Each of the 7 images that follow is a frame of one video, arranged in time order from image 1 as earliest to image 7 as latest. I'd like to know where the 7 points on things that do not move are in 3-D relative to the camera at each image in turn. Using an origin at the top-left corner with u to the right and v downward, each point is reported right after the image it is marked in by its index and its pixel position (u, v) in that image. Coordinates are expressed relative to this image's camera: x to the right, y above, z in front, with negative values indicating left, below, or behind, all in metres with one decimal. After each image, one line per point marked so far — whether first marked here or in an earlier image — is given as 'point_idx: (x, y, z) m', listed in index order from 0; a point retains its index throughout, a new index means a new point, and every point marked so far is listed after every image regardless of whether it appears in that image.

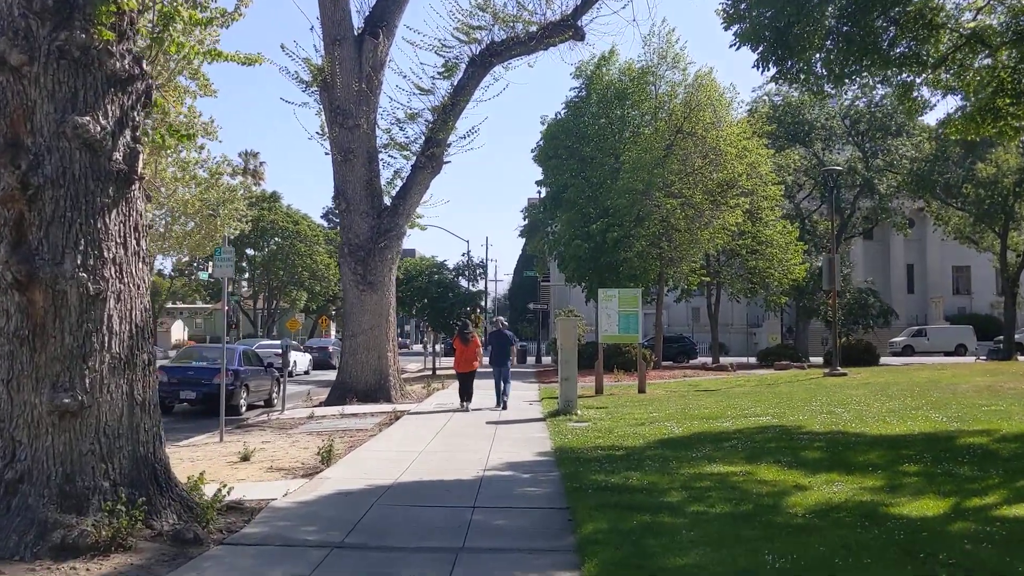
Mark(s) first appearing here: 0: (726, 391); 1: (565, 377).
0: (+4.7, -2.3, +19.7) m
1: (+0.9, -1.5, +15.1) m
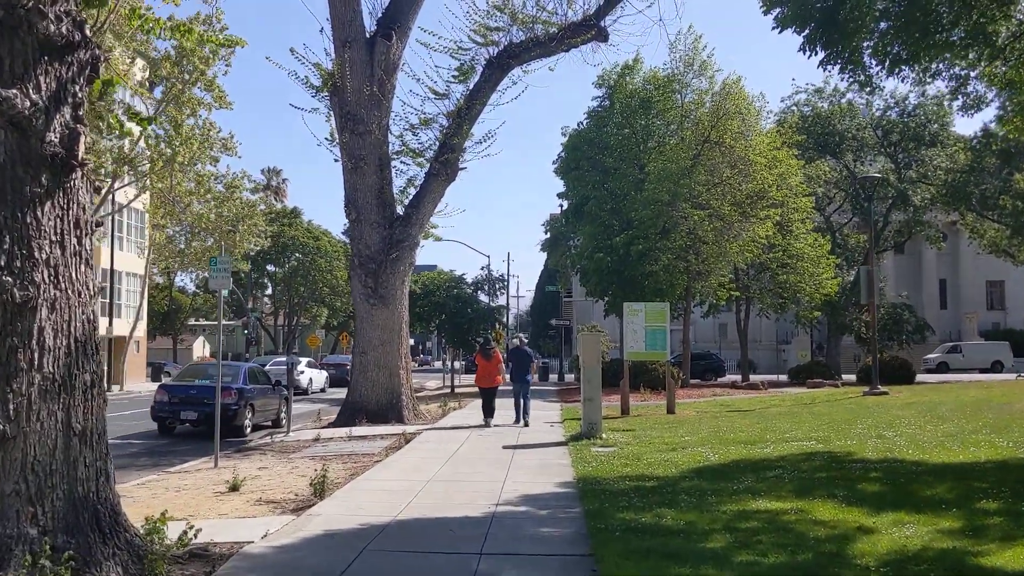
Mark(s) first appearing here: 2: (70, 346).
0: (+5.2, -2.6, +18.4) m
1: (+1.2, -1.8, +14.0) m
2: (-2.6, -0.3, +5.2) m
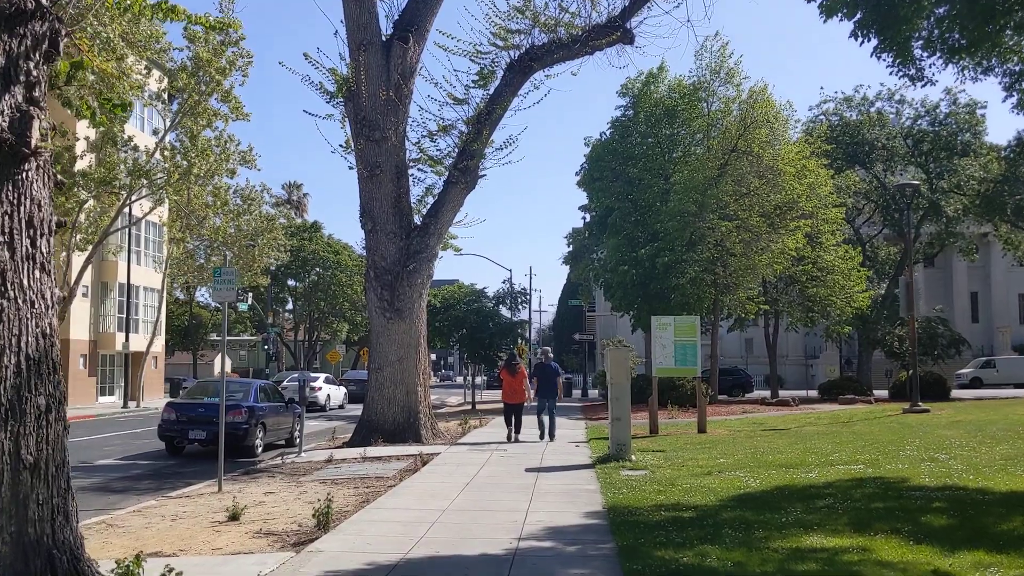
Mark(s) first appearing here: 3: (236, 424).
0: (+5.6, -2.8, +17.5) m
1: (+1.5, -1.9, +13.2) m
2: (-2.5, -0.4, +4.5) m
3: (-5.0, -2.5, +16.1) m
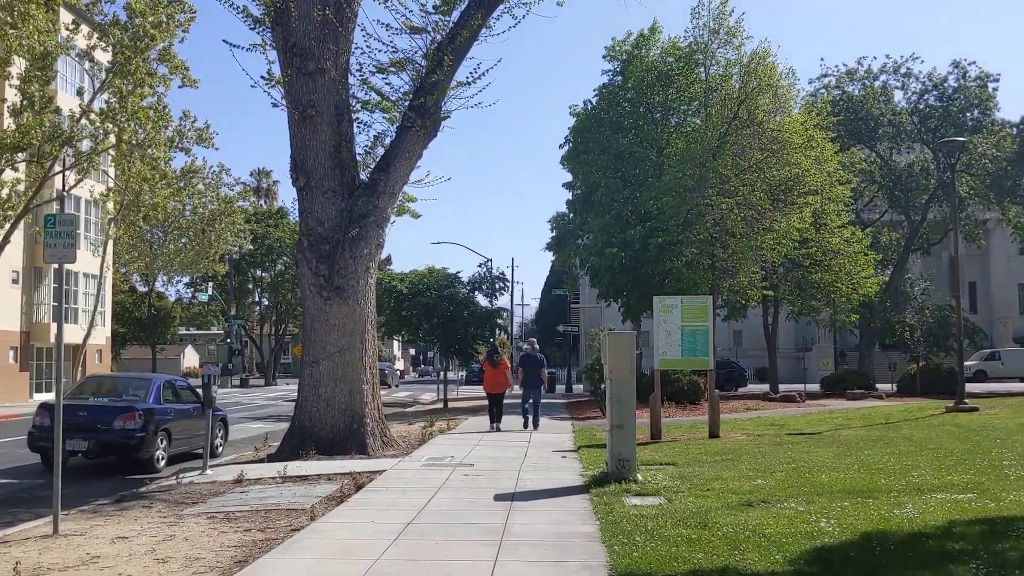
0: (+5.1, -2.4, +14.2) m
1: (+1.2, -1.5, +9.8) m
2: (-2.7, 0.0, +1.0) m
3: (-5.4, -2.0, +12.6) m
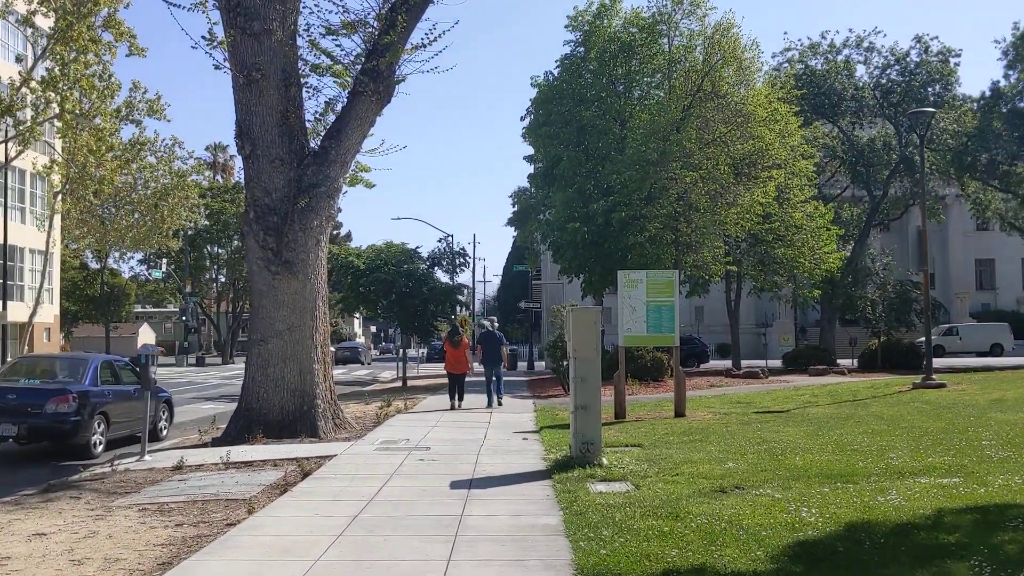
0: (+4.5, -2.0, +13.8) m
1: (+0.7, -1.2, +9.2) m
2: (-2.8, 0.0, +0.3) m
3: (-6.0, -1.7, +11.8) m
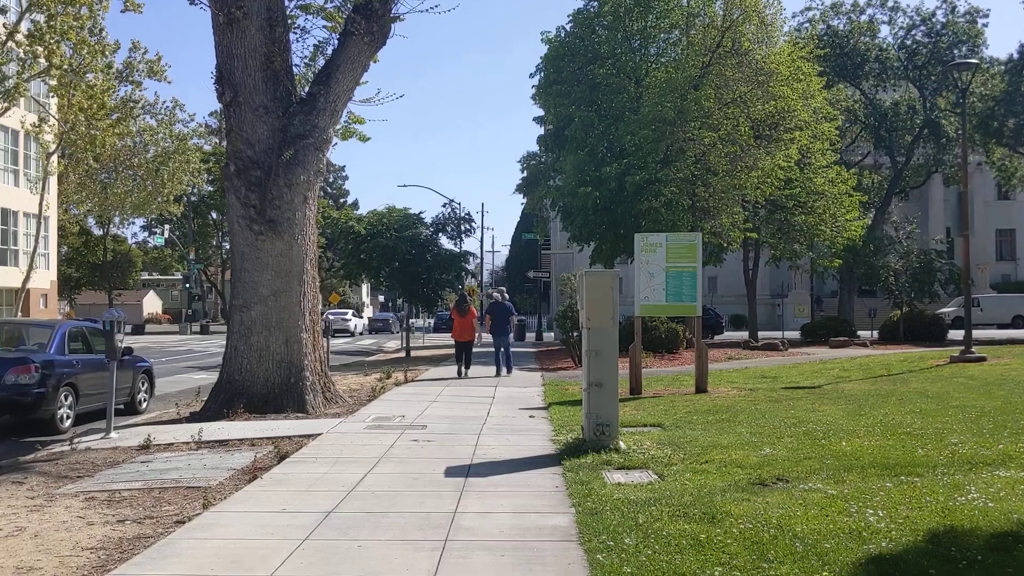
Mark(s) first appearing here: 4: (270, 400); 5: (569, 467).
0: (+4.6, -1.5, +12.7) m
1: (+0.8, -0.9, +8.1) m
2: (-2.8, +0.1, -0.9) m
3: (-5.9, -1.2, +10.7) m
4: (-3.2, -1.5, +11.7) m
5: (+0.5, -1.5, +7.5) m
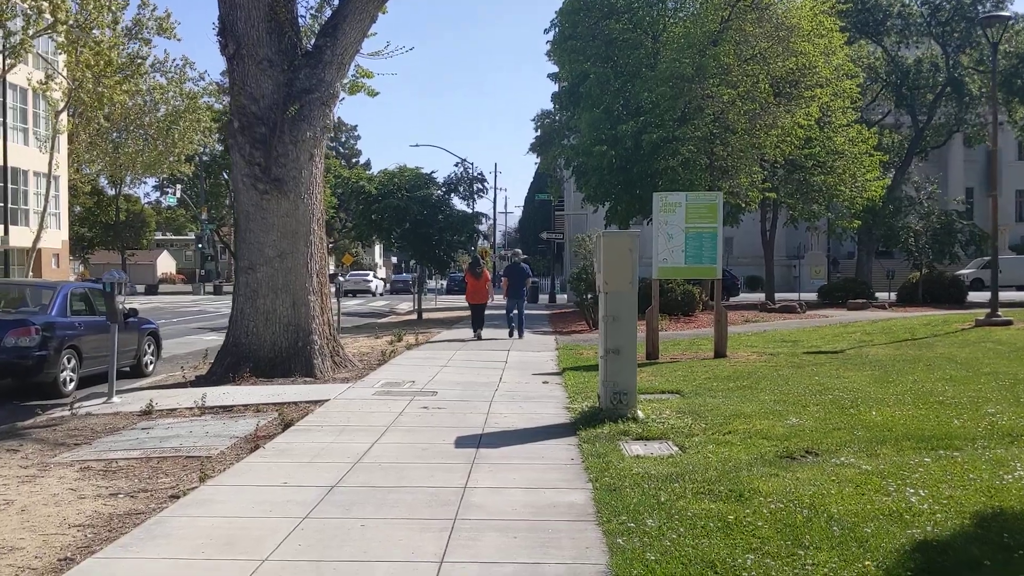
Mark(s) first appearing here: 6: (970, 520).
0: (+4.8, -0.9, +12.2) m
1: (+0.9, -0.5, +7.7) m
2: (-2.8, +0.1, -1.2) m
3: (-5.8, -0.7, +10.4) m
4: (-3.0, -1.0, +11.4) m
5: (+0.6, -1.2, +7.1) m
6: (+2.3, -1.2, +4.6) m
